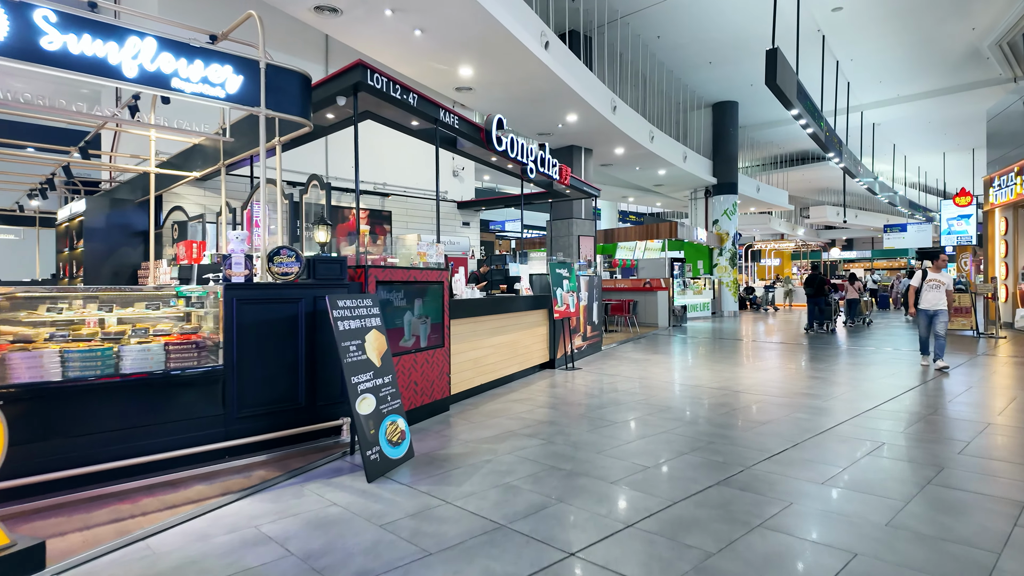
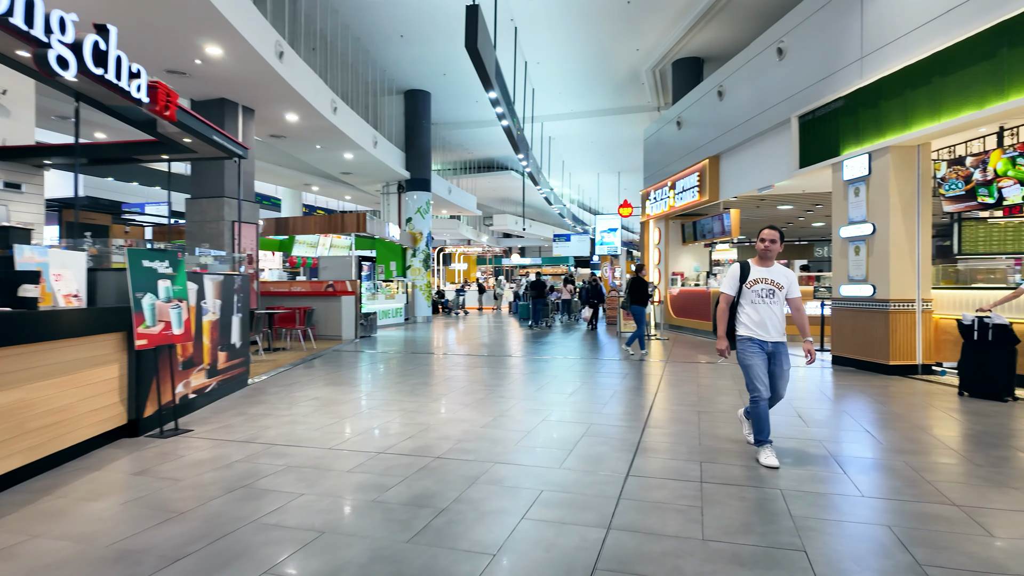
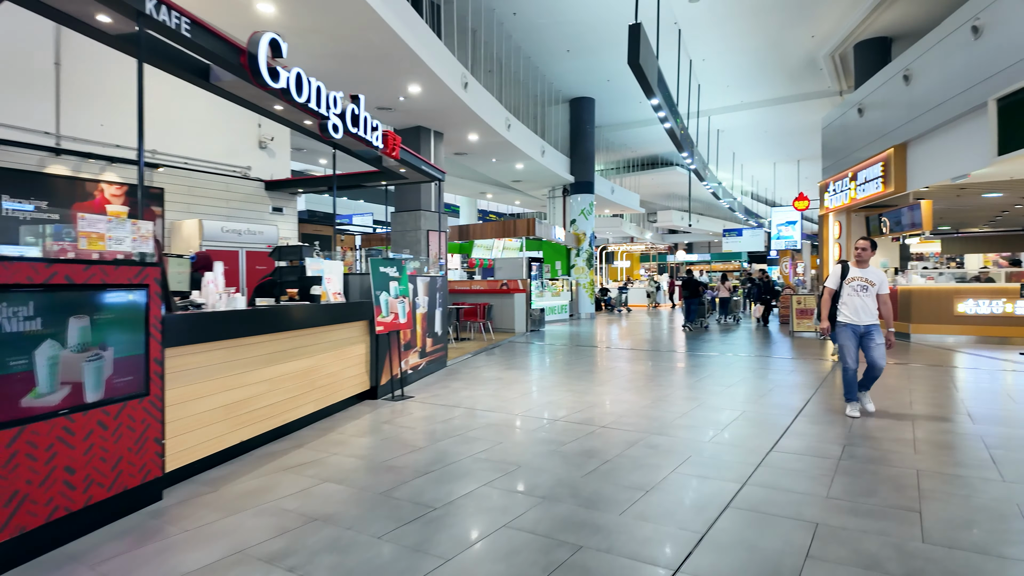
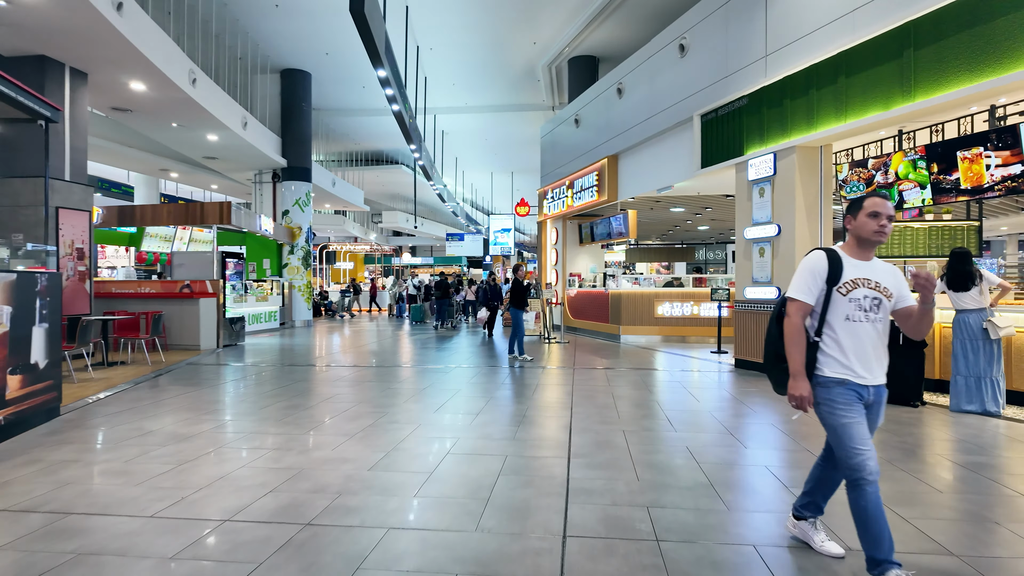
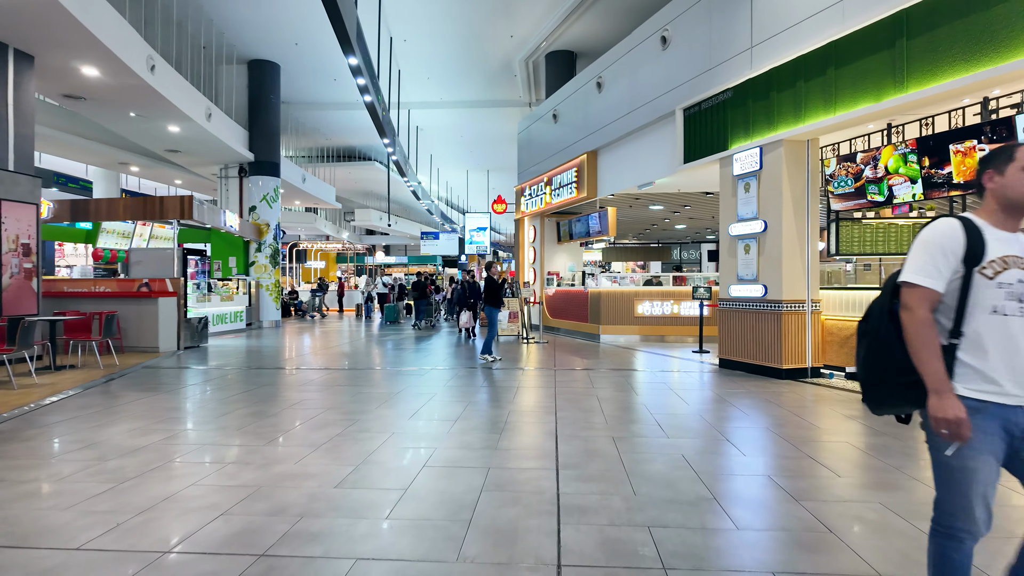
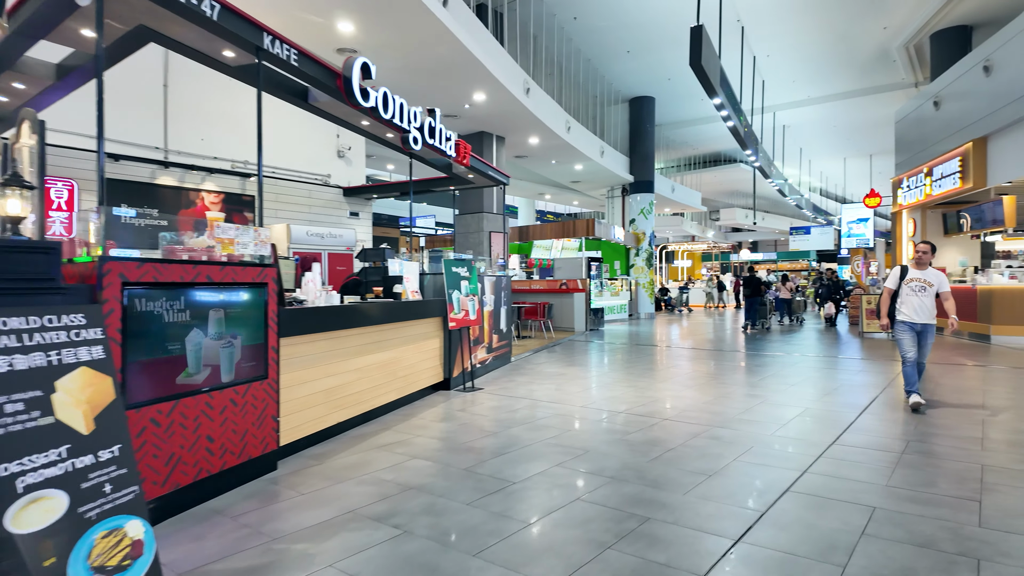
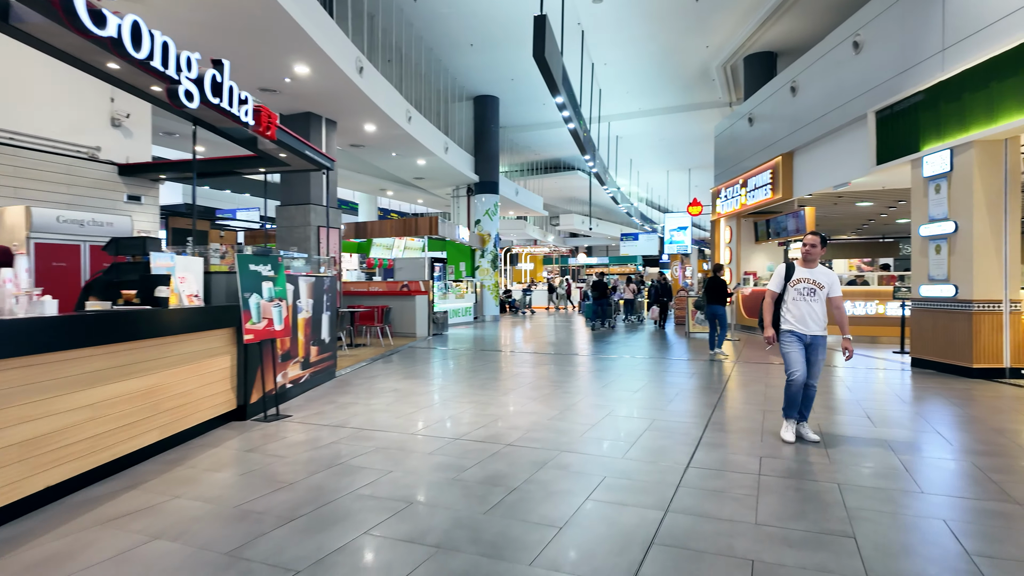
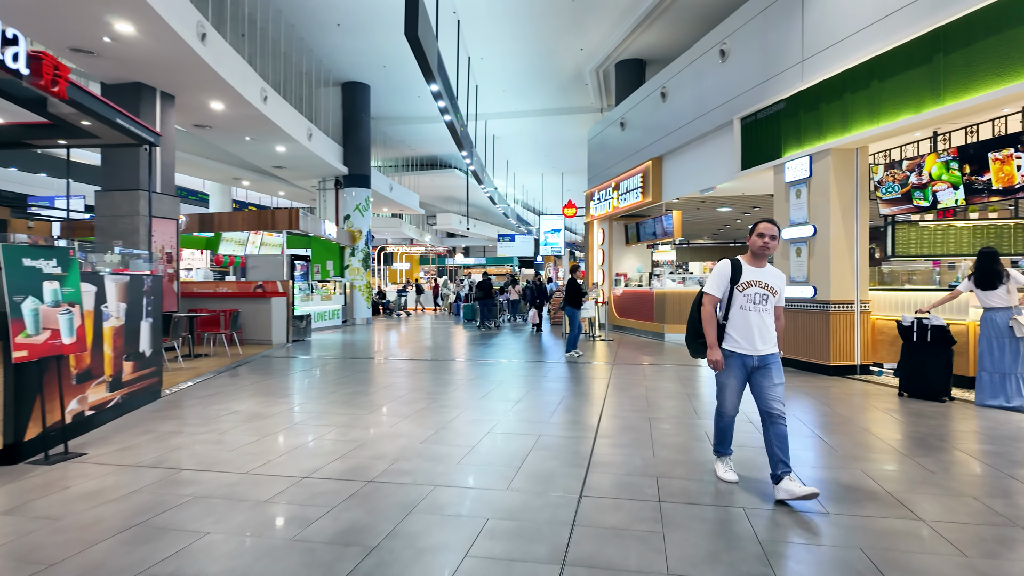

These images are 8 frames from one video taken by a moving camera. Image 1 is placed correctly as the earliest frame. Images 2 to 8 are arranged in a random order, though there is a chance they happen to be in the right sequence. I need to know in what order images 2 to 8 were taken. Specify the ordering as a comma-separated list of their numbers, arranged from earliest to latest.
6, 3, 7, 2, 8, 4, 5
